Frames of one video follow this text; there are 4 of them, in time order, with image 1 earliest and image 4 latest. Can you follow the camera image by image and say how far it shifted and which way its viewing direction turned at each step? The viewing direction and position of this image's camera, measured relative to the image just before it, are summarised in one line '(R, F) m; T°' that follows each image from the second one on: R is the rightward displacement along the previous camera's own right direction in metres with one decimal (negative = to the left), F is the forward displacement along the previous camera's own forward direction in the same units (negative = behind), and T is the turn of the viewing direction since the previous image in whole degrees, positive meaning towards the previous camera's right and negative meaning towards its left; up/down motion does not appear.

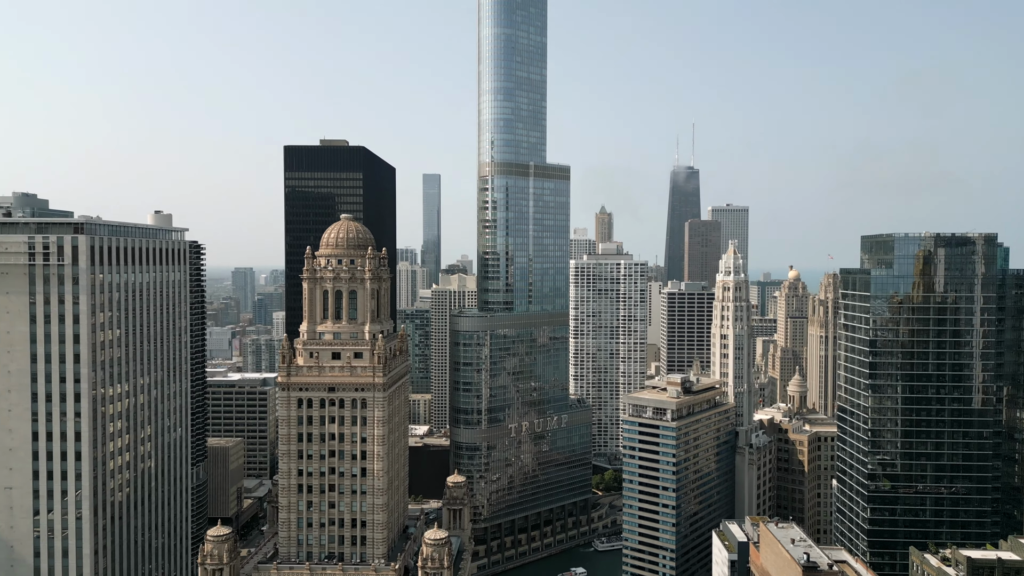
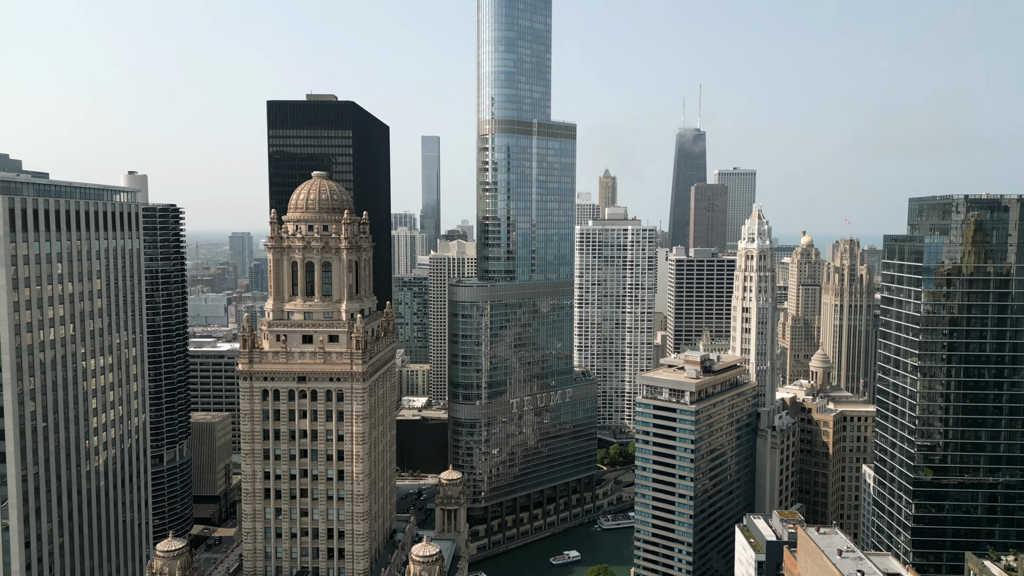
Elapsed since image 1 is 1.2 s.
(-0.2, +14.7) m; 0°
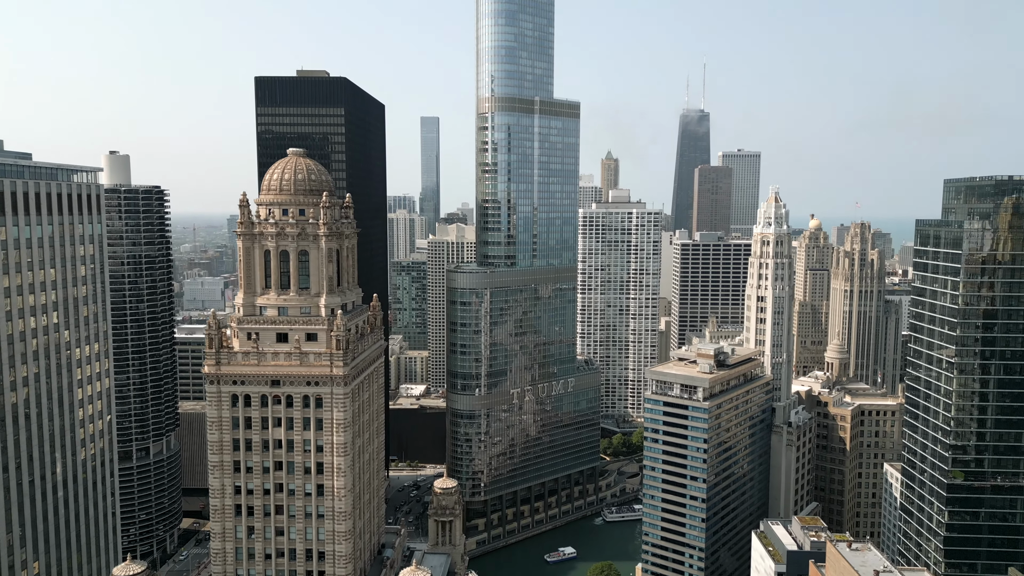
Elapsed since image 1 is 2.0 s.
(0.0, +9.1) m; 0°
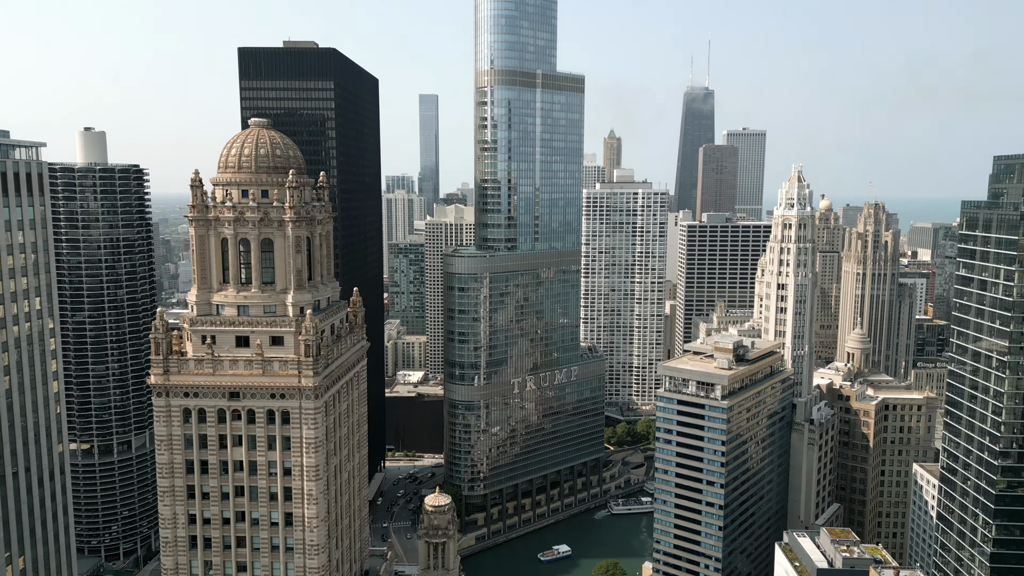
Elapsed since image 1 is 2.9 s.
(0.0, +10.8) m; 0°
